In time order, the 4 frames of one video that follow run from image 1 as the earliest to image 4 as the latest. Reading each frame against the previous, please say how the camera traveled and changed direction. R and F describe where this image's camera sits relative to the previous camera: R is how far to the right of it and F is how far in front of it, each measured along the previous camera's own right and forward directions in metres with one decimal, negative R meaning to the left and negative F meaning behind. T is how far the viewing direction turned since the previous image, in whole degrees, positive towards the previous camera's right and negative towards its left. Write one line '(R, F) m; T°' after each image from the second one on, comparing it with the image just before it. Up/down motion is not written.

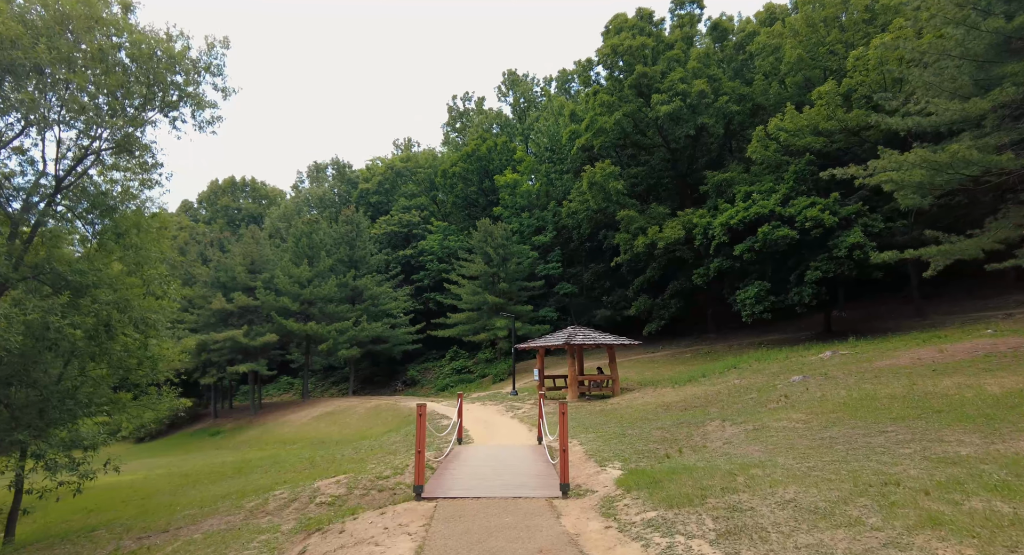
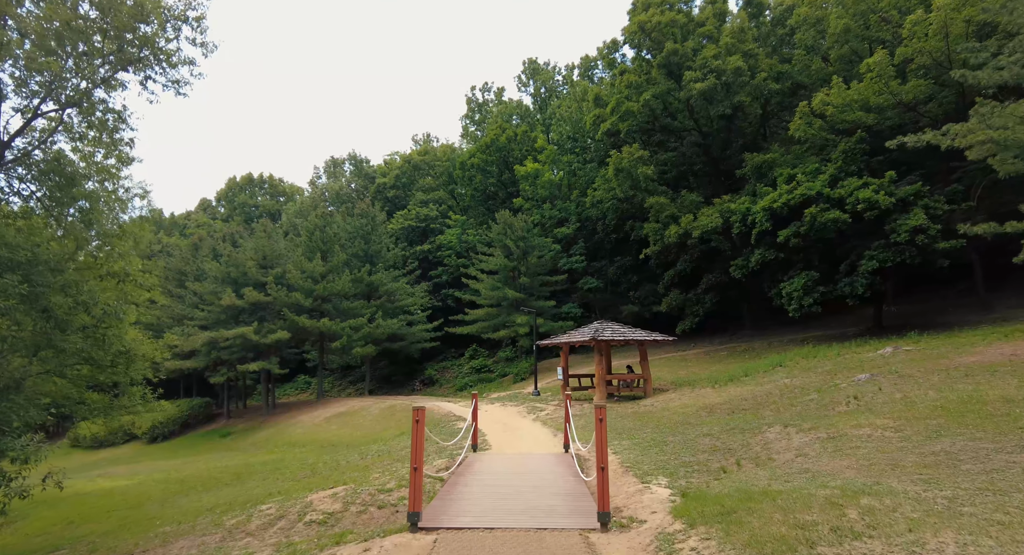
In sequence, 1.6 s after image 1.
(0.0, +1.8) m; -2°
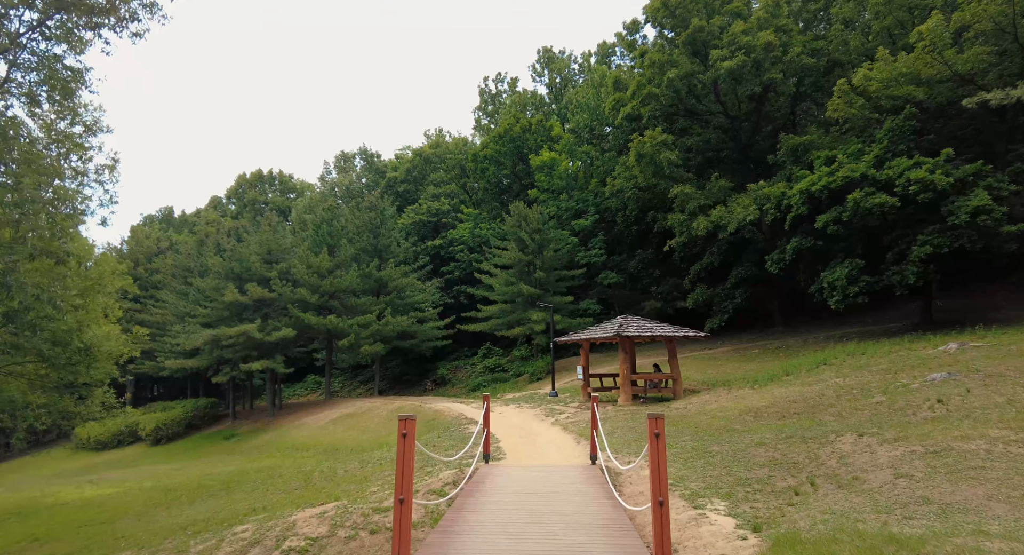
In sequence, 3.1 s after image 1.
(-0.1, +1.7) m; -1°
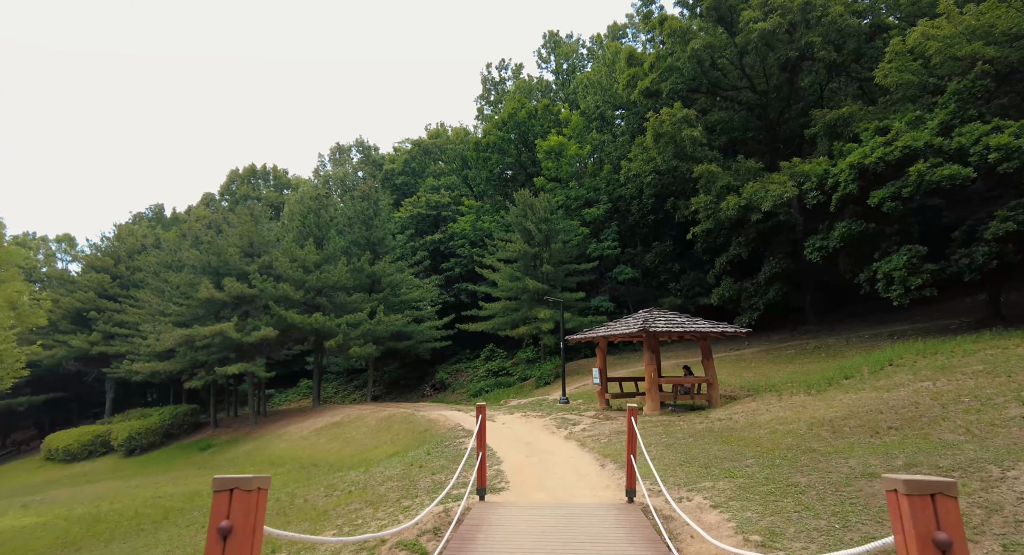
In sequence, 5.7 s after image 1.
(0.0, +3.0) m; -1°
